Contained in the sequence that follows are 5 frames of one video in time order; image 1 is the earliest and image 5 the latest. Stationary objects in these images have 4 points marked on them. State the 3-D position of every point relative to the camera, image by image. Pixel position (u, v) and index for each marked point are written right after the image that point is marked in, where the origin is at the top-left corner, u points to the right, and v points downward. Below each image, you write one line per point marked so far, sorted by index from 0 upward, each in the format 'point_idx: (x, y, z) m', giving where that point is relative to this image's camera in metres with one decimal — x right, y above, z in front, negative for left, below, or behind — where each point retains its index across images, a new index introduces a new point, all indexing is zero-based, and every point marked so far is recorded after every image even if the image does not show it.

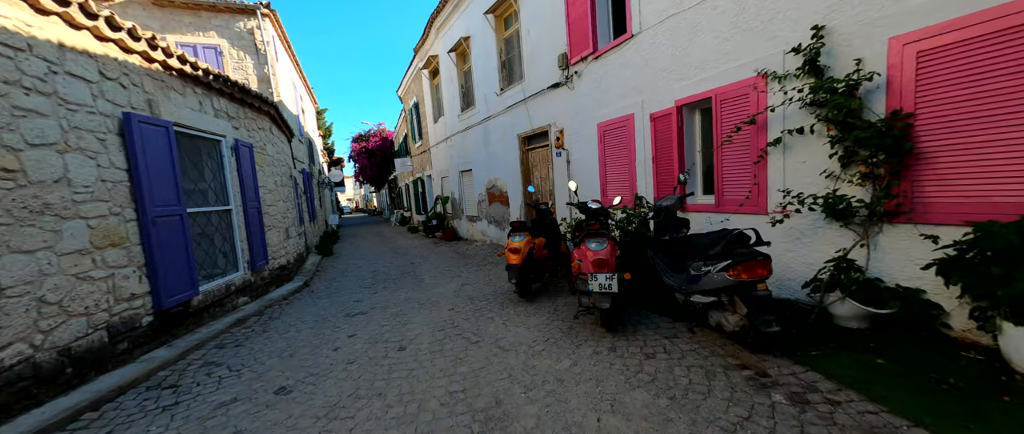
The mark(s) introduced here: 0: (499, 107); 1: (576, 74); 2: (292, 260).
0: (-0.3, +2.3, +7.3) m
1: (+1.0, +2.1, +5.1) m
2: (-4.2, -0.8, +6.5) m
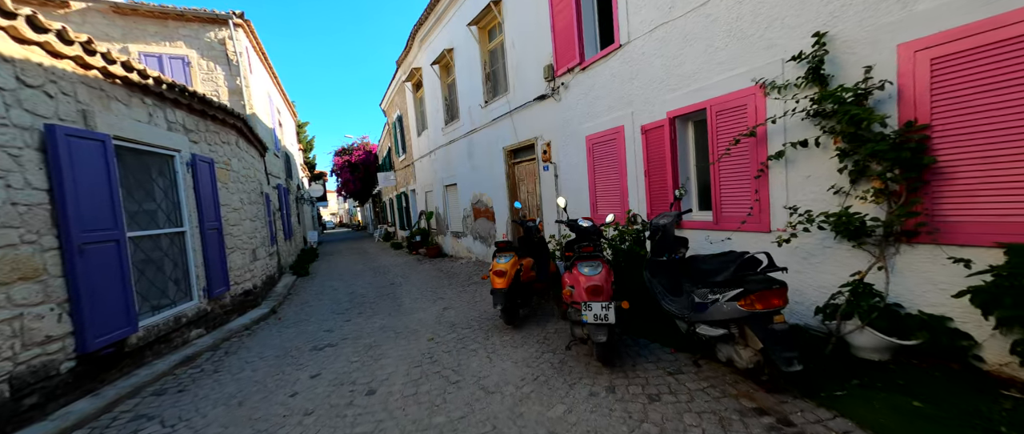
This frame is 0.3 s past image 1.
0: (-0.6, +2.0, +7.1) m
1: (+0.7, +1.9, +4.9) m
2: (-4.4, -1.2, +6.0) m
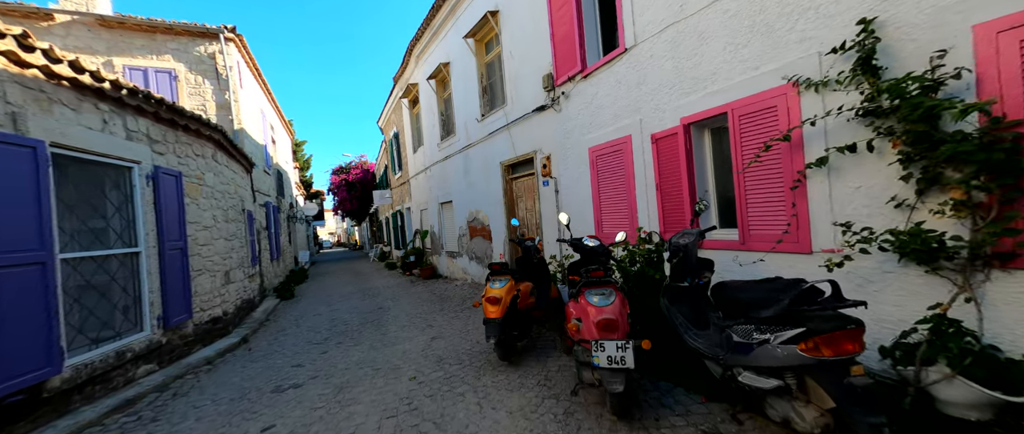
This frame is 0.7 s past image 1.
0: (-0.6, +1.6, +6.7) m
1: (+0.7, +1.6, +4.6) m
2: (-4.5, -1.5, +5.5) m
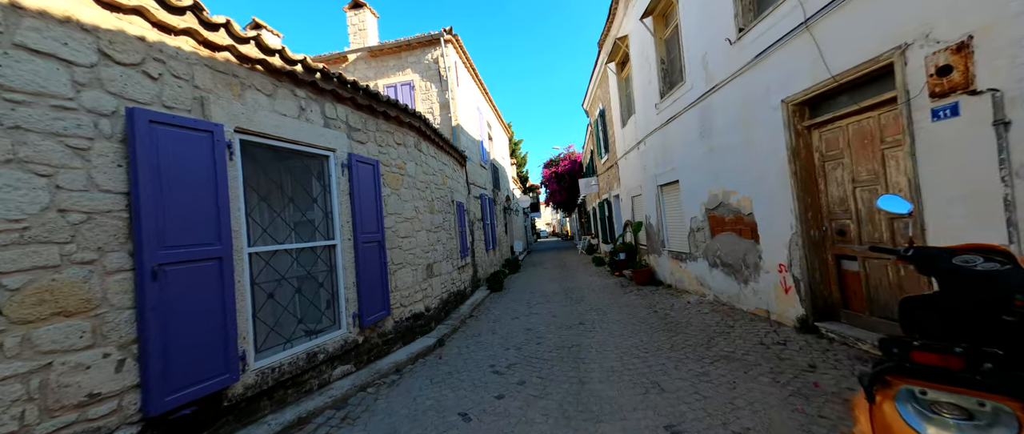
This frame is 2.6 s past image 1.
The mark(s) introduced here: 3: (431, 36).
0: (+2.7, +1.8, +4.1) m
1: (+2.6, +1.8, +1.6) m
2: (-1.2, -1.3, +5.3) m
3: (-2.1, +4.5, +8.6) m
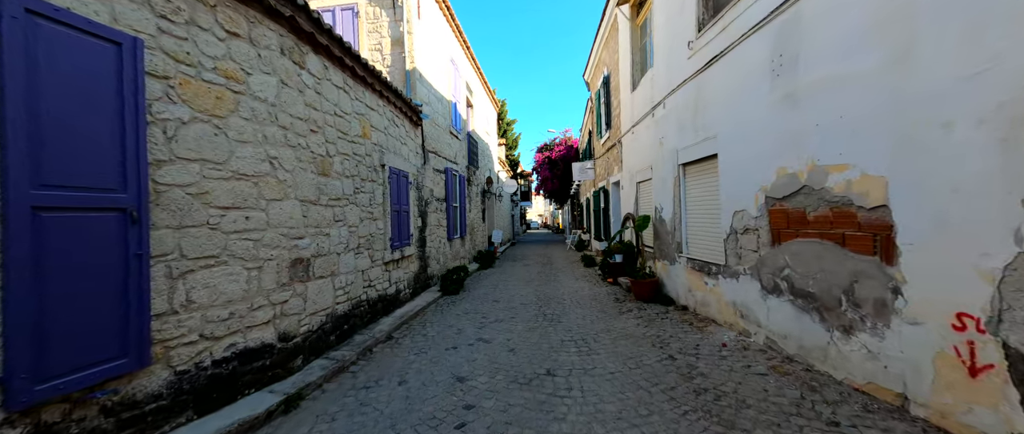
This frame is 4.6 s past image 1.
0: (+2.2, +1.9, +2.0) m
1: (+2.2, +1.7, -0.5) m
2: (-1.8, -1.0, +3.2) m
3: (-2.4, +5.0, +6.3) m
